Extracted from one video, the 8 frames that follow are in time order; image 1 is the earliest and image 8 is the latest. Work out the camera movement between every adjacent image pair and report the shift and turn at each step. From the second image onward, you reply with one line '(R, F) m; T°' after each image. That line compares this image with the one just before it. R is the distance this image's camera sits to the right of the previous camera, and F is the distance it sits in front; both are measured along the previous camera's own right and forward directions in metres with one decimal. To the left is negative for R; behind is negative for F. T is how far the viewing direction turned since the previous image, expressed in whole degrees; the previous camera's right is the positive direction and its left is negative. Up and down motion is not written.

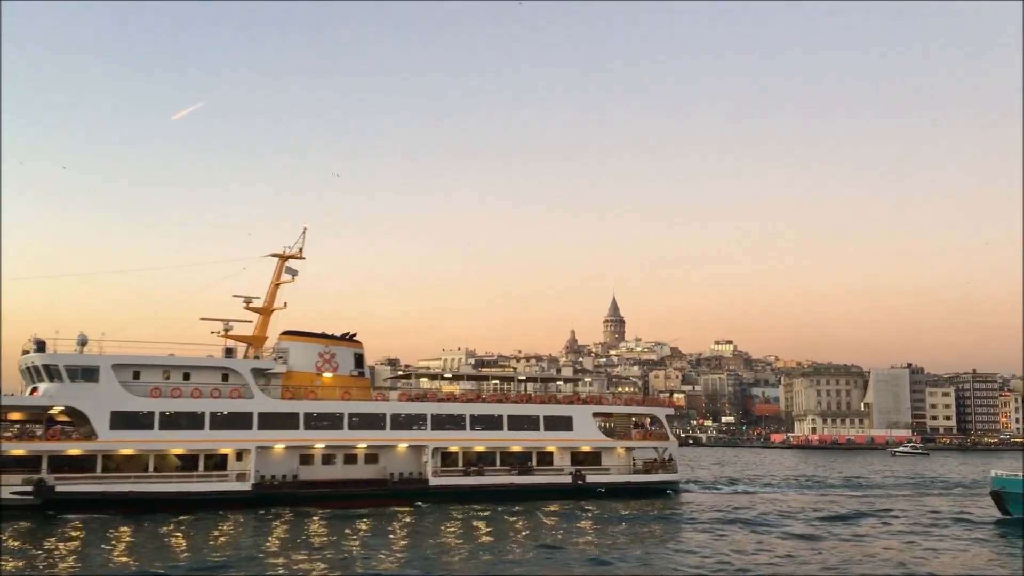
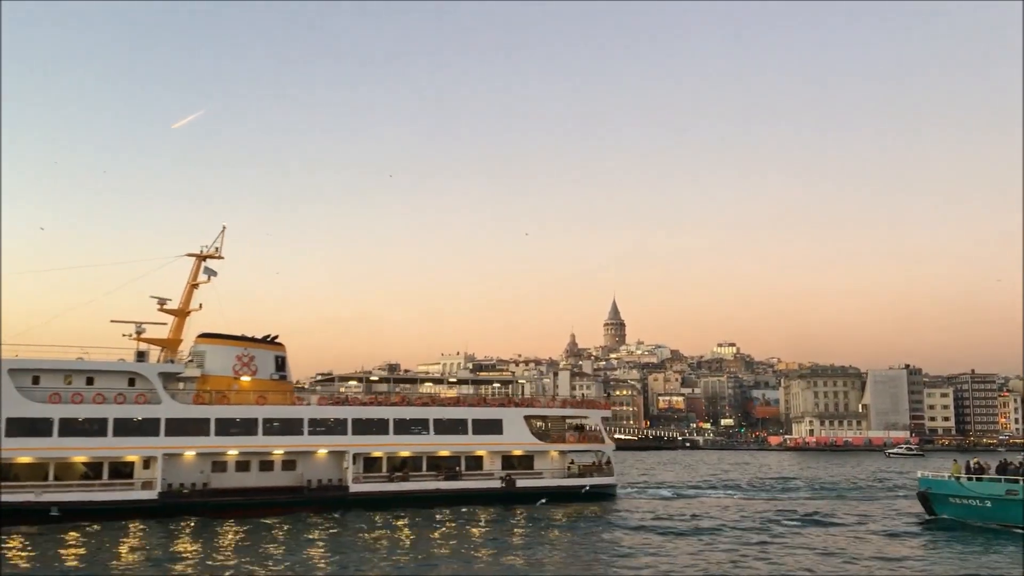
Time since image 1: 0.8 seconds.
(+1.9, +0.8) m; +1°
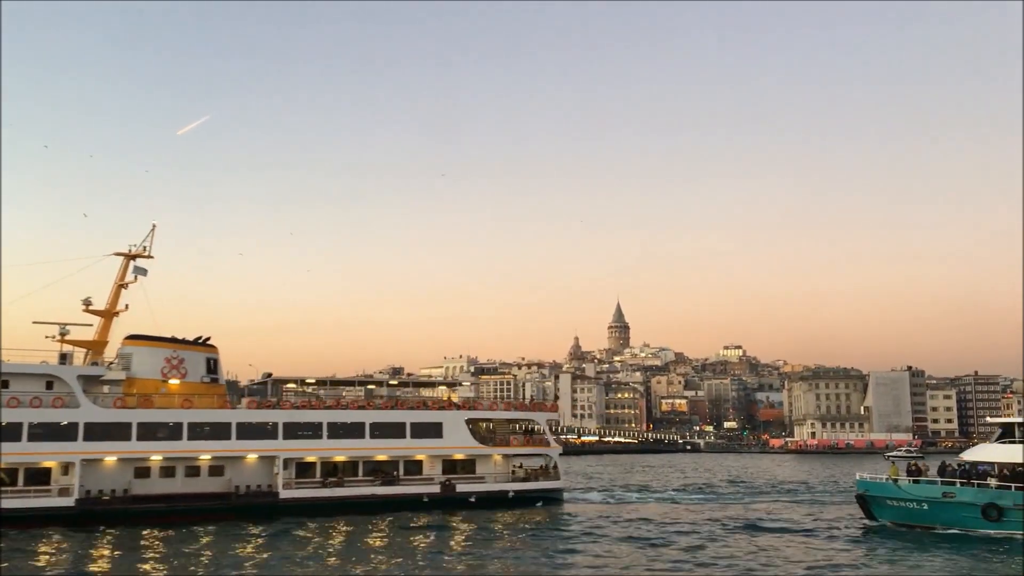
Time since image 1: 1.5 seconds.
(+1.5, +0.7) m; +1°
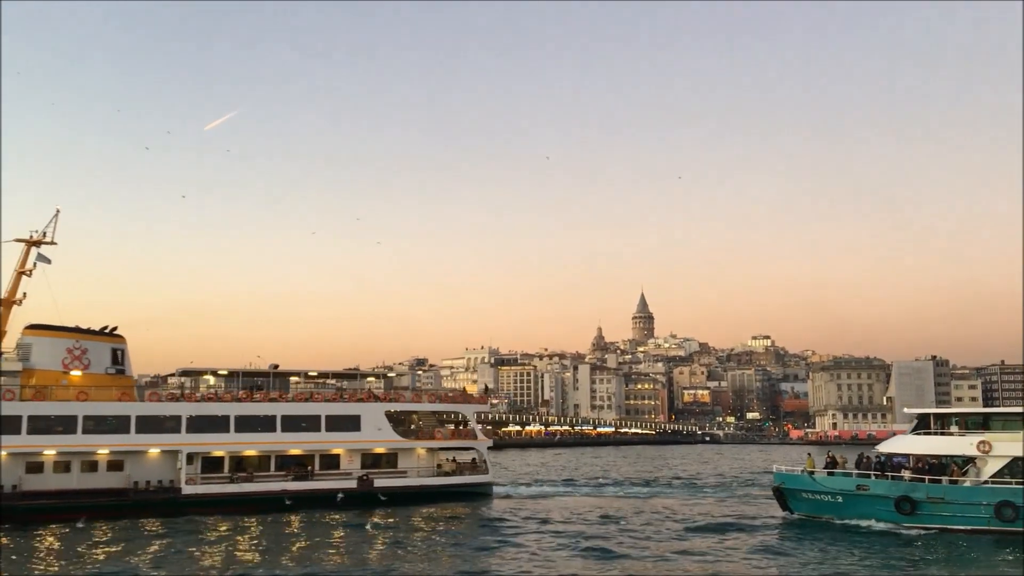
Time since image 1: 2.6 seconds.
(+2.3, +0.8) m; +1°
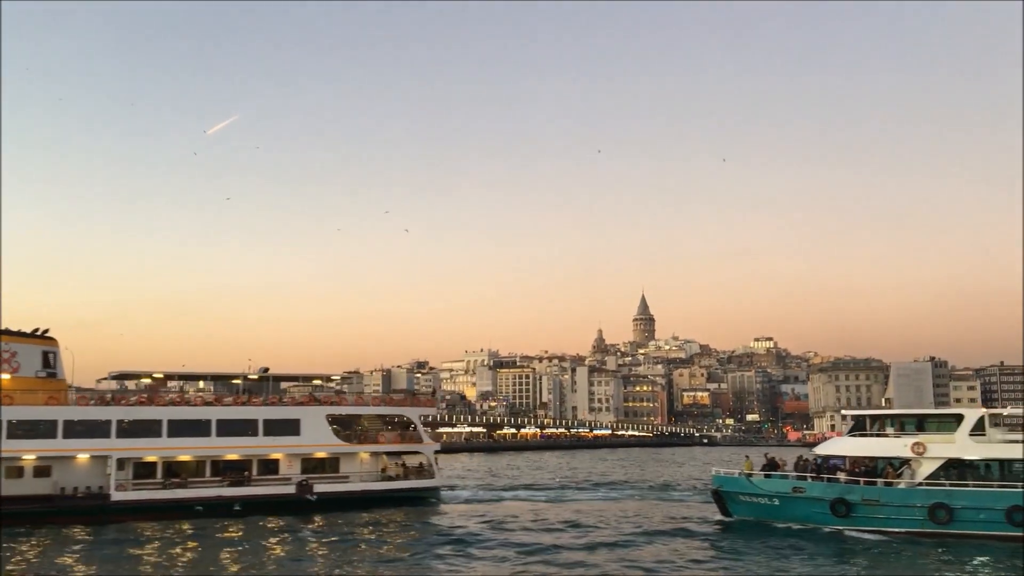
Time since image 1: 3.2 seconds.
(+1.3, +0.4) m; +1°
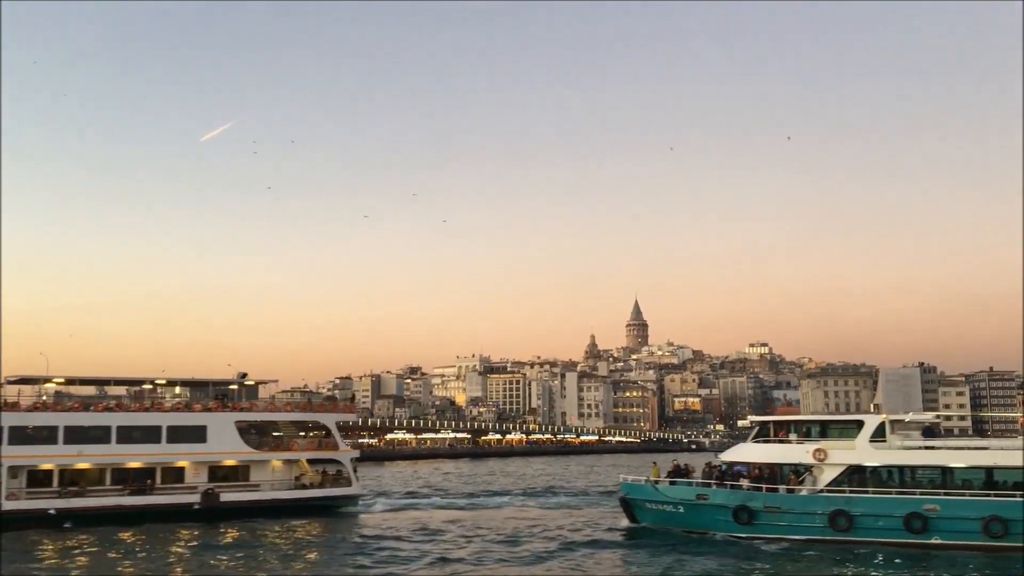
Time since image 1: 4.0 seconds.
(+1.6, +0.5) m; +2°
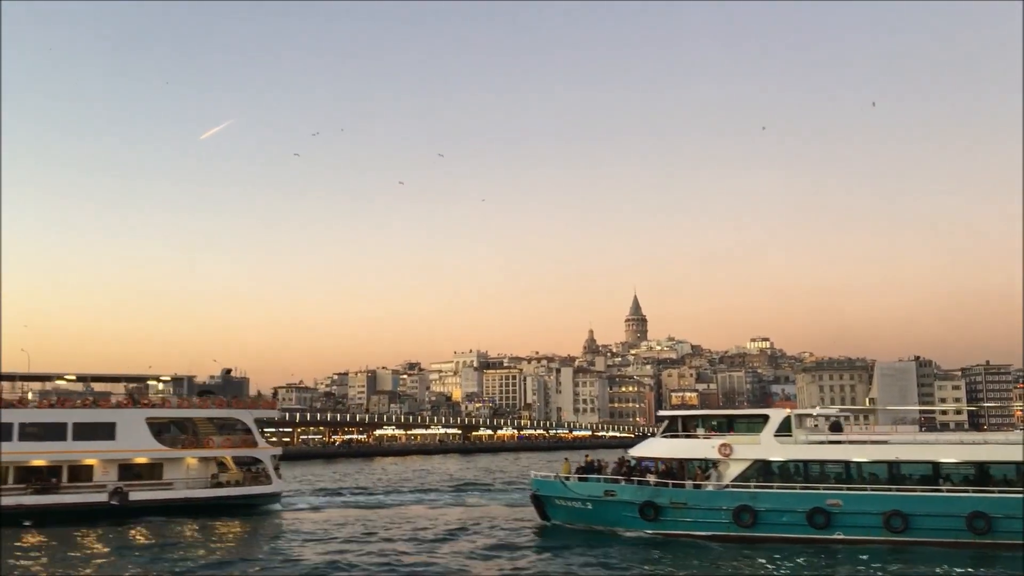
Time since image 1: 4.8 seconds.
(+1.7, +0.5) m; +2°
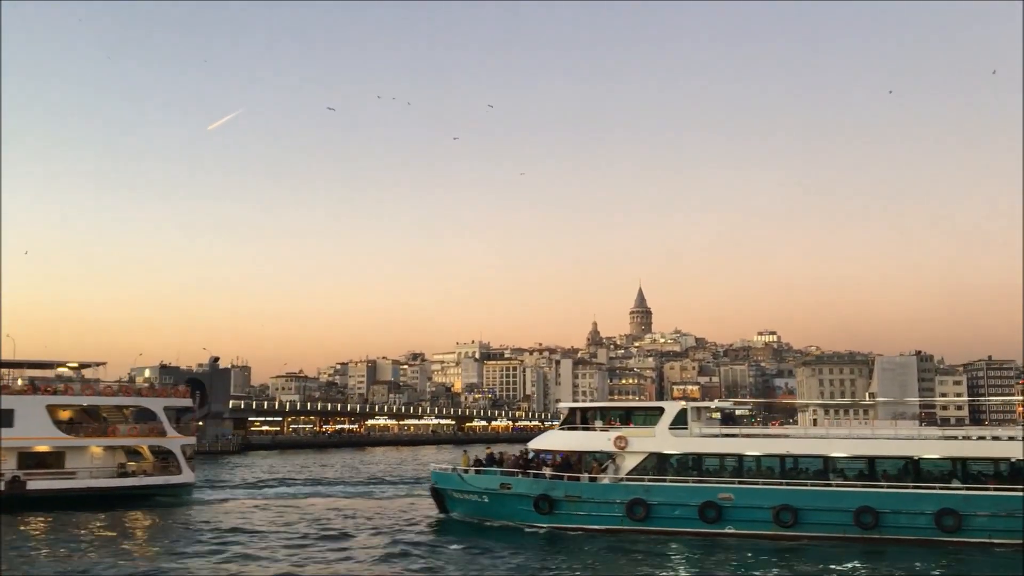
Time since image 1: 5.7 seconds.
(+1.9, +0.4) m; +1°
